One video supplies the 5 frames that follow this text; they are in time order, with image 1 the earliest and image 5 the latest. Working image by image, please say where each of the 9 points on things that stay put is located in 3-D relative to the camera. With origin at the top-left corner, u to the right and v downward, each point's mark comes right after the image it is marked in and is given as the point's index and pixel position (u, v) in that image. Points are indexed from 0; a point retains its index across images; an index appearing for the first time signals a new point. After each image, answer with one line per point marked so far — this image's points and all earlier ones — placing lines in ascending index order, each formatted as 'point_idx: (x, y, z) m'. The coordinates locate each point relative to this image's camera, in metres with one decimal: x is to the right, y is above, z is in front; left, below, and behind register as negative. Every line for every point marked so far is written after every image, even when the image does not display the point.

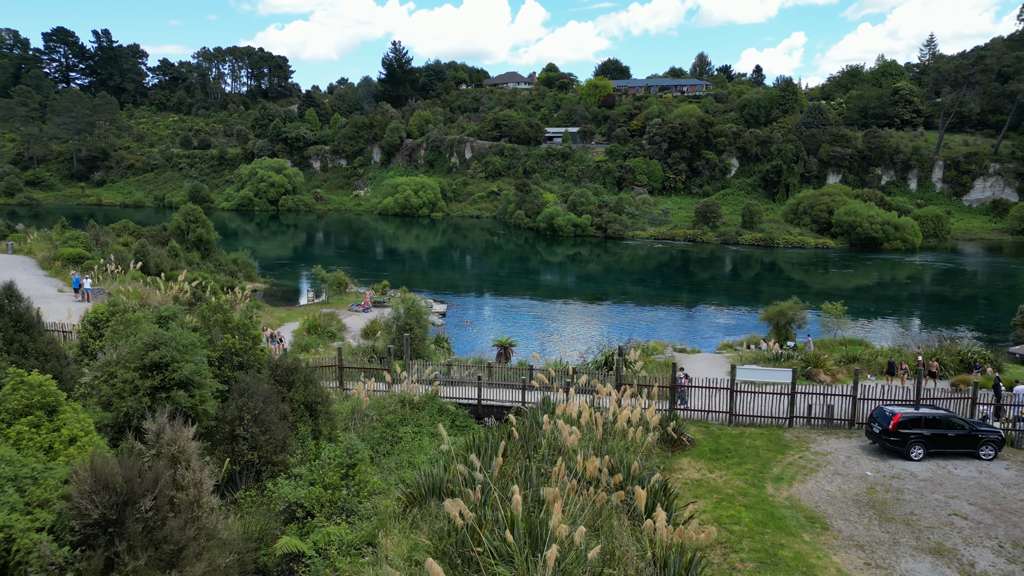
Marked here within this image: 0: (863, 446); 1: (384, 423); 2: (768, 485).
0: (+6.5, -2.9, +13.7) m
1: (-2.3, -2.5, +13.7) m
2: (+4.2, -3.2, +12.1) m
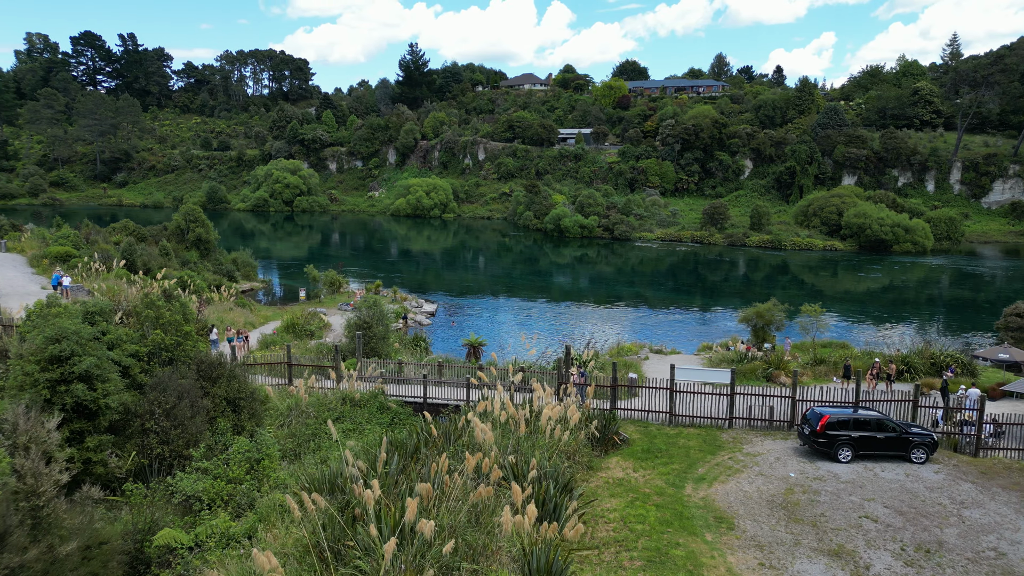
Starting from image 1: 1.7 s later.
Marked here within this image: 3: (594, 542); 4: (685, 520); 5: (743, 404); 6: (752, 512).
0: (+5.2, -2.9, +13.6) m
1: (-3.6, -2.5, +13.8) m
2: (+2.9, -3.2, +12.1) m
3: (+1.1, -3.4, +9.9) m
4: (+2.5, -3.4, +10.8) m
5: (+4.8, -2.4, +15.1) m
6: (+3.6, -3.4, +11.0) m
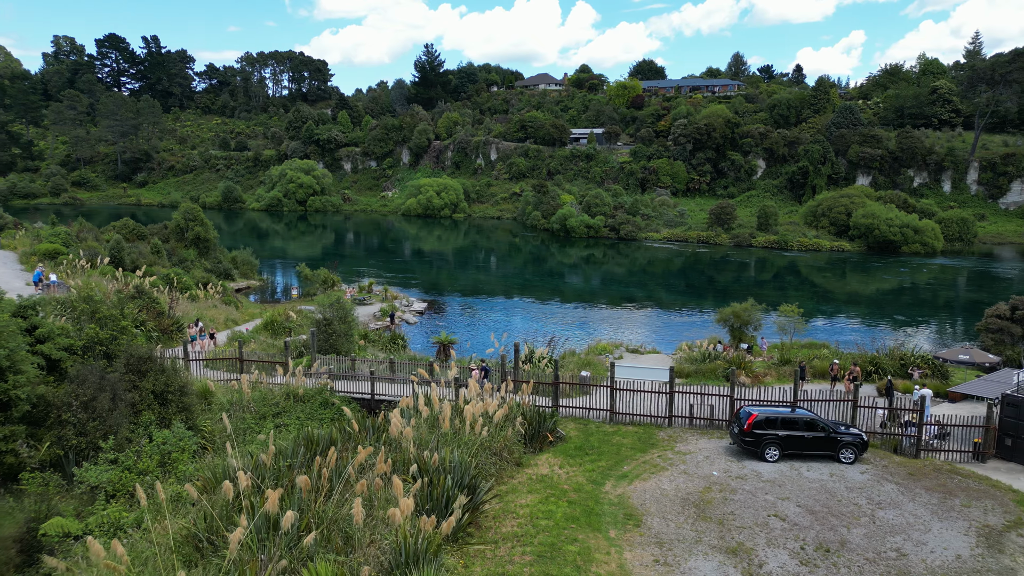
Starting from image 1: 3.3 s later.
0: (+3.9, -2.9, +13.5) m
1: (-4.8, -2.4, +14.0) m
2: (+1.6, -3.2, +12.1) m
3: (-0.3, -3.4, +10.0) m
4: (+1.2, -3.3, +10.8) m
5: (+3.5, -2.3, +15.1) m
6: (+2.2, -3.3, +11.0) m
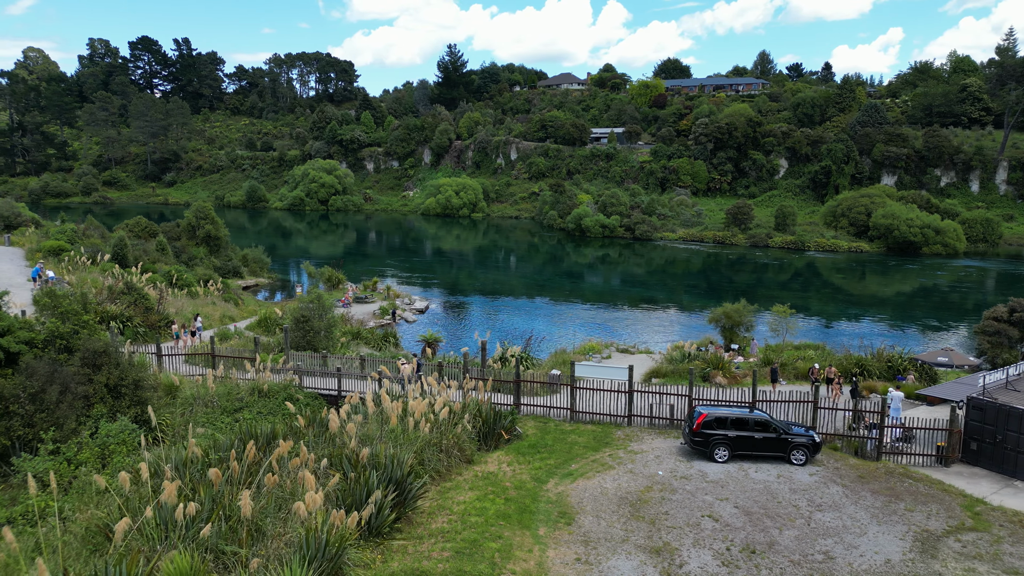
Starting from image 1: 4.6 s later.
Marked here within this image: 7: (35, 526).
0: (+3.1, -2.9, +13.4) m
1: (-5.7, -2.3, +14.2) m
2: (+0.6, -3.1, +12.0) m
3: (-1.3, -3.3, +10.0) m
4: (+0.2, -3.3, +10.8) m
5: (+2.7, -2.3, +15.0) m
6: (+1.3, -3.3, +10.9) m
7: (-5.6, -2.8, +8.5) m
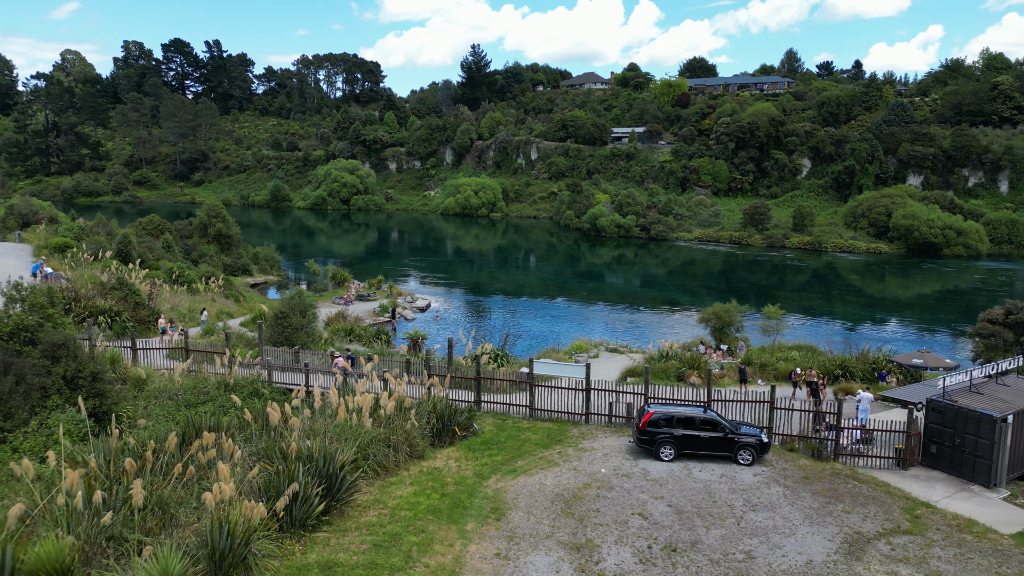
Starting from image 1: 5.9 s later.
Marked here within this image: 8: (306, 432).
0: (+2.2, -2.8, +13.3) m
1: (-6.5, -2.2, +14.5) m
2: (-0.3, -3.1, +12.1) m
3: (-2.3, -3.3, +10.1) m
4: (-0.8, -3.2, +10.8) m
5: (+1.9, -2.3, +14.9) m
6: (+0.3, -3.2, +10.9) m
7: (-6.6, -2.7, +8.8) m
8: (-3.2, -2.3, +11.4) m
